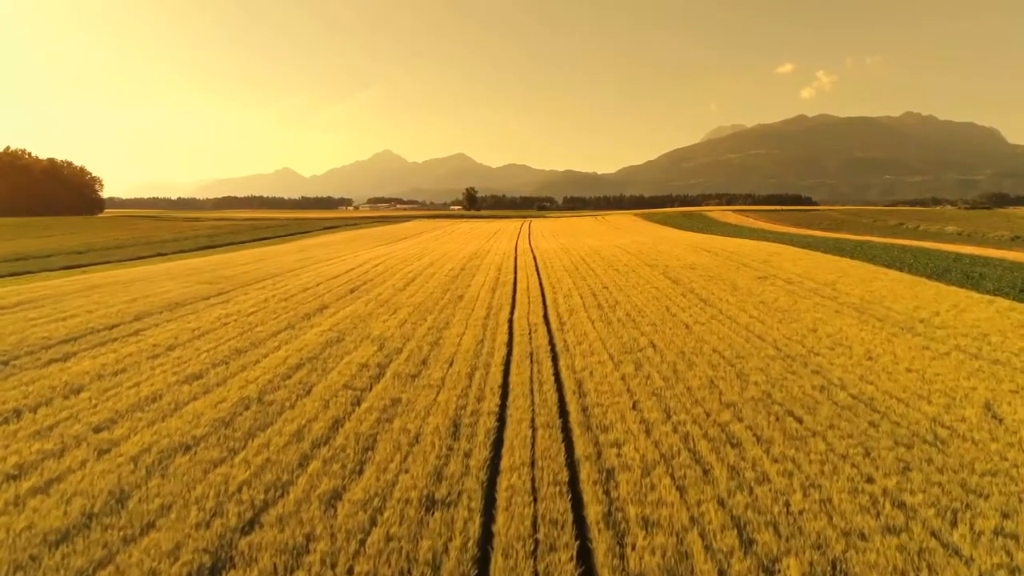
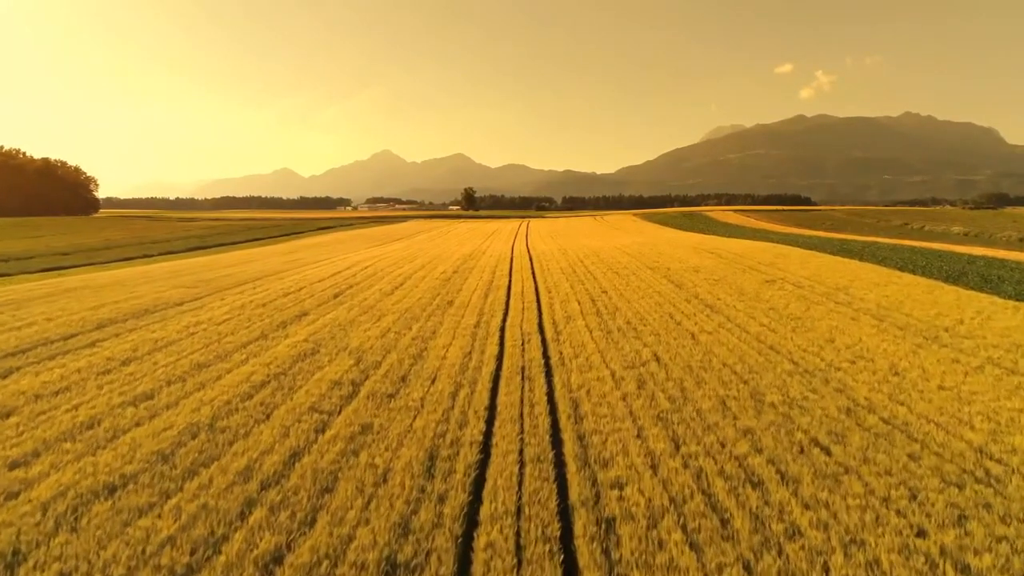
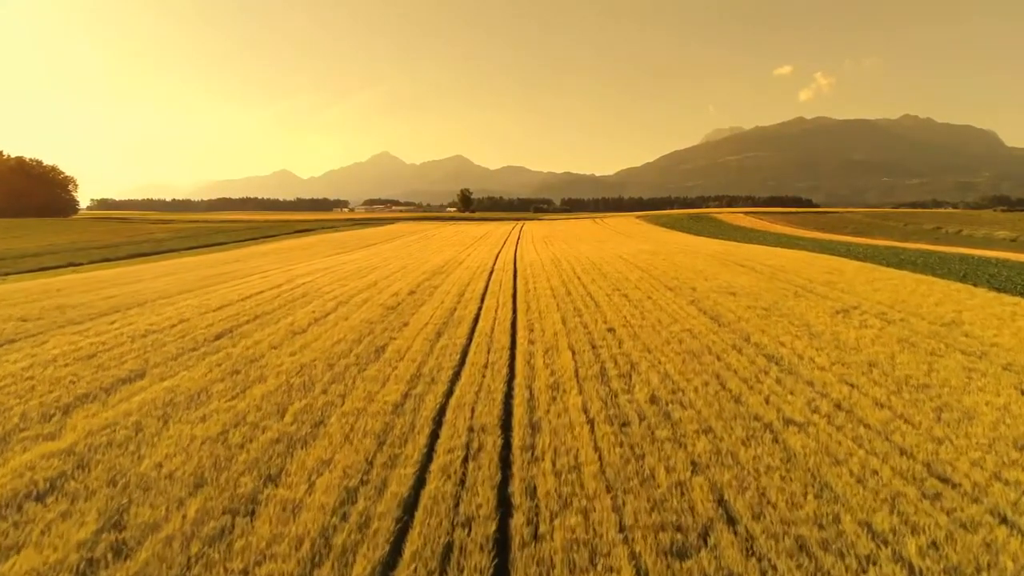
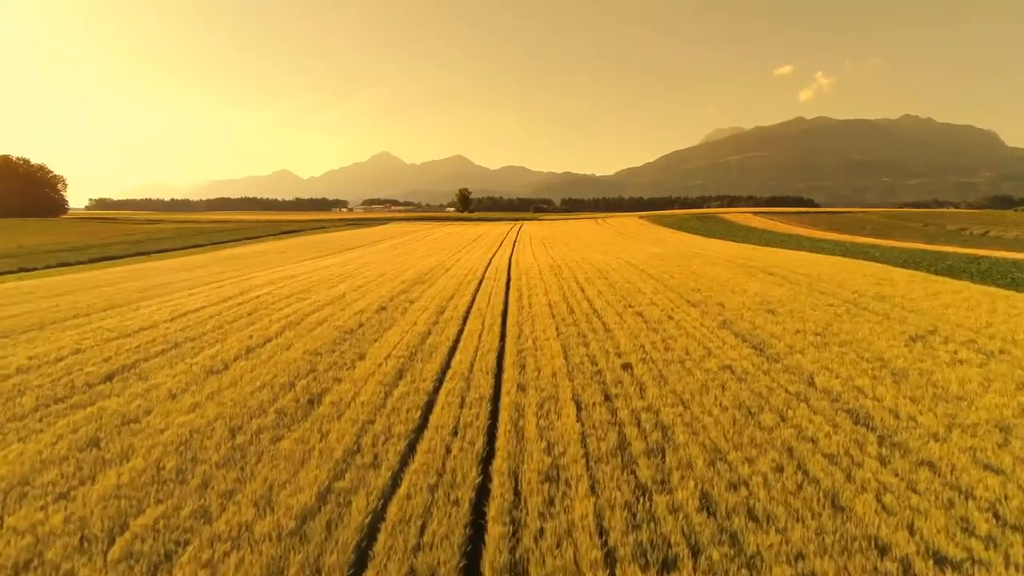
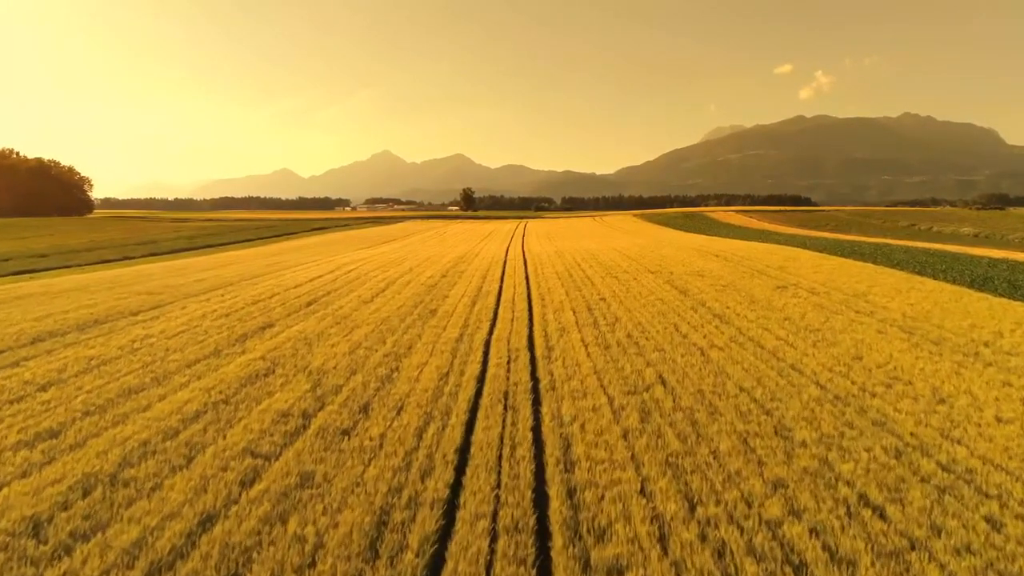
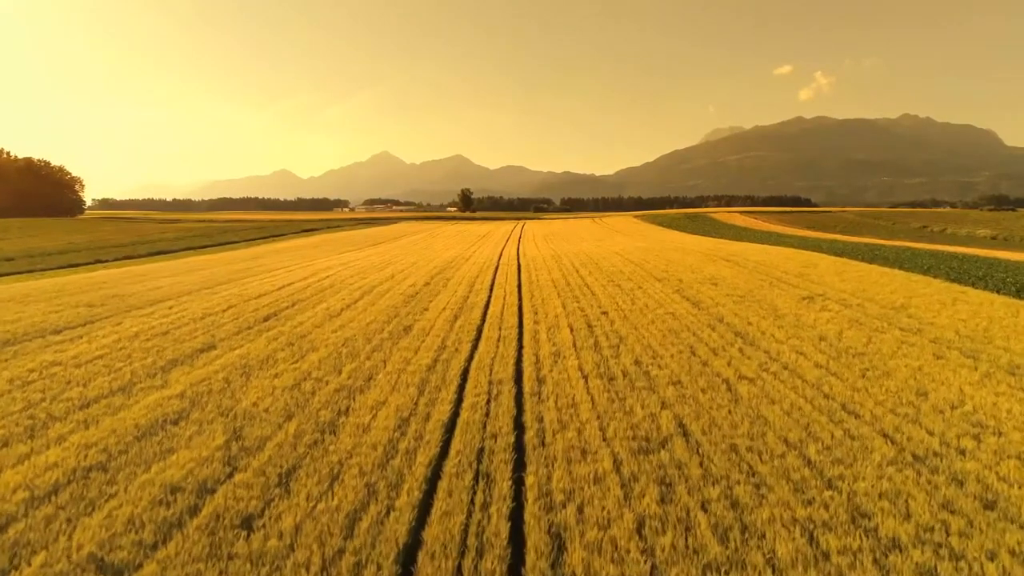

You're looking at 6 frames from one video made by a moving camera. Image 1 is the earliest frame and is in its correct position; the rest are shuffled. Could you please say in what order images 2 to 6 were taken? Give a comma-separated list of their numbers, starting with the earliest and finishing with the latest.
2, 5, 6, 3, 4
